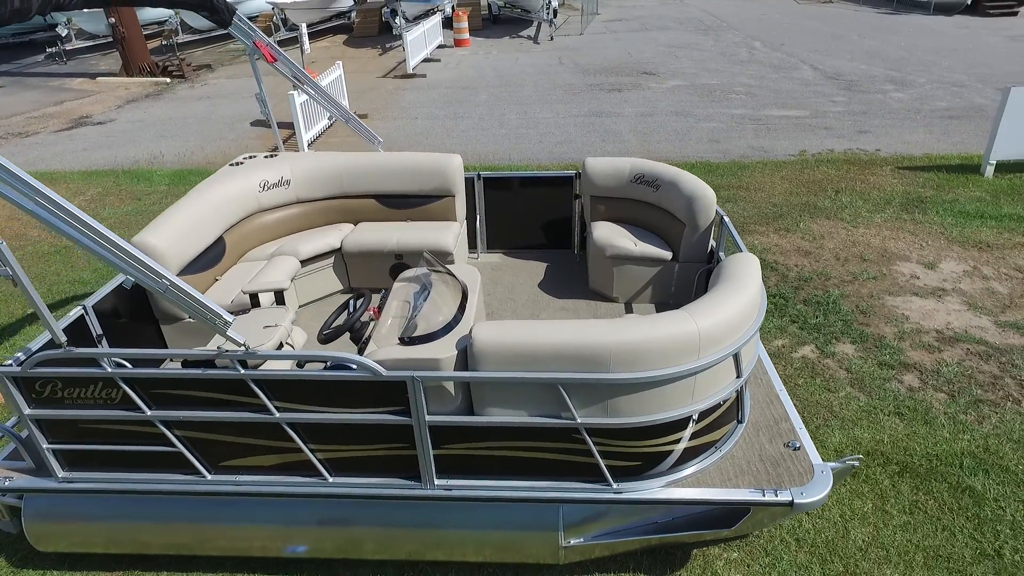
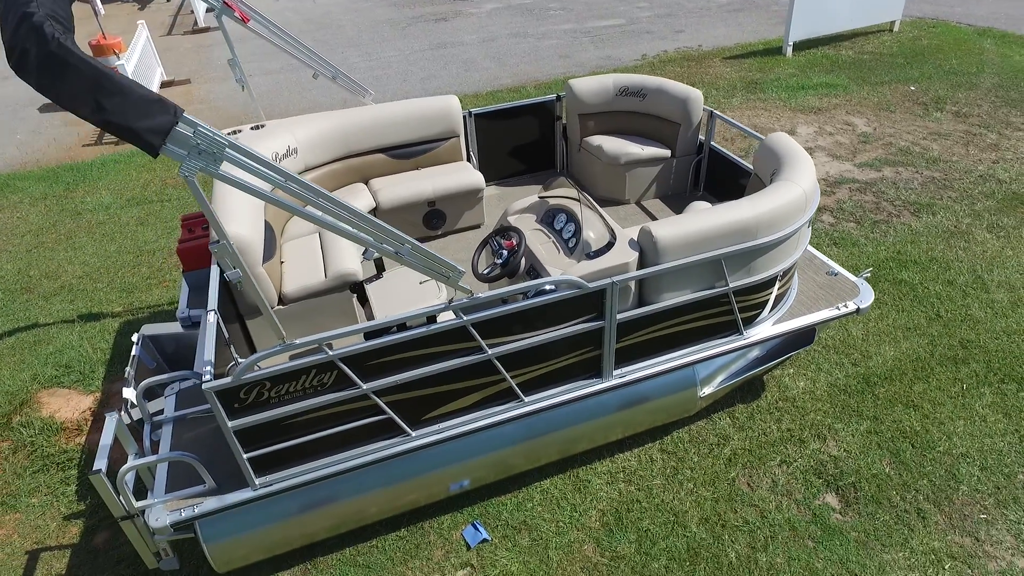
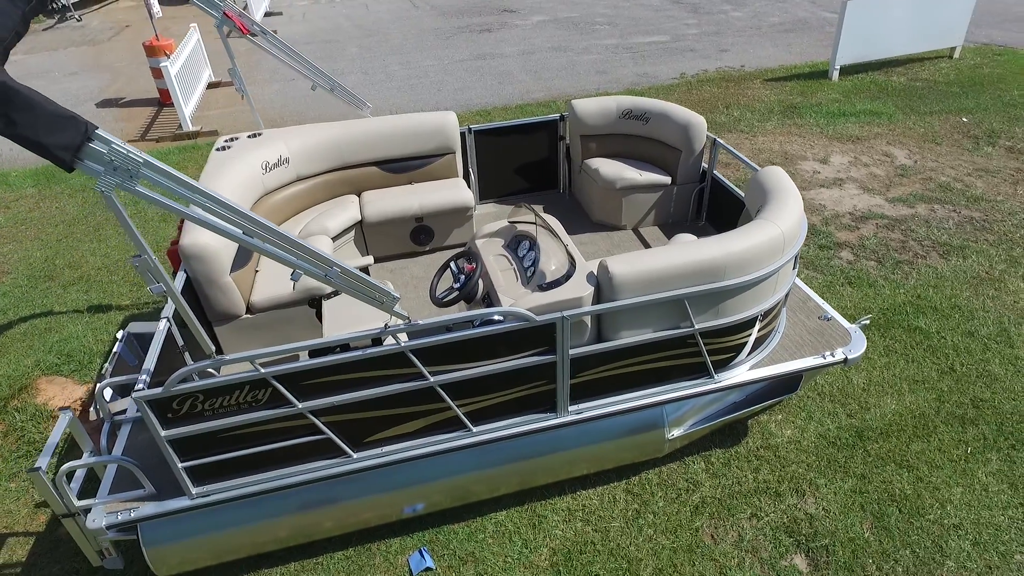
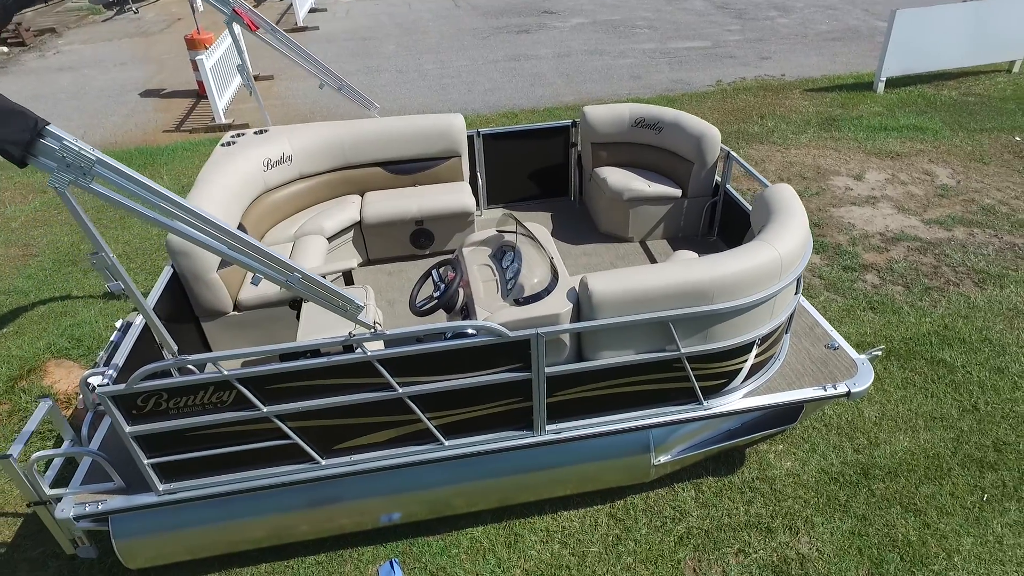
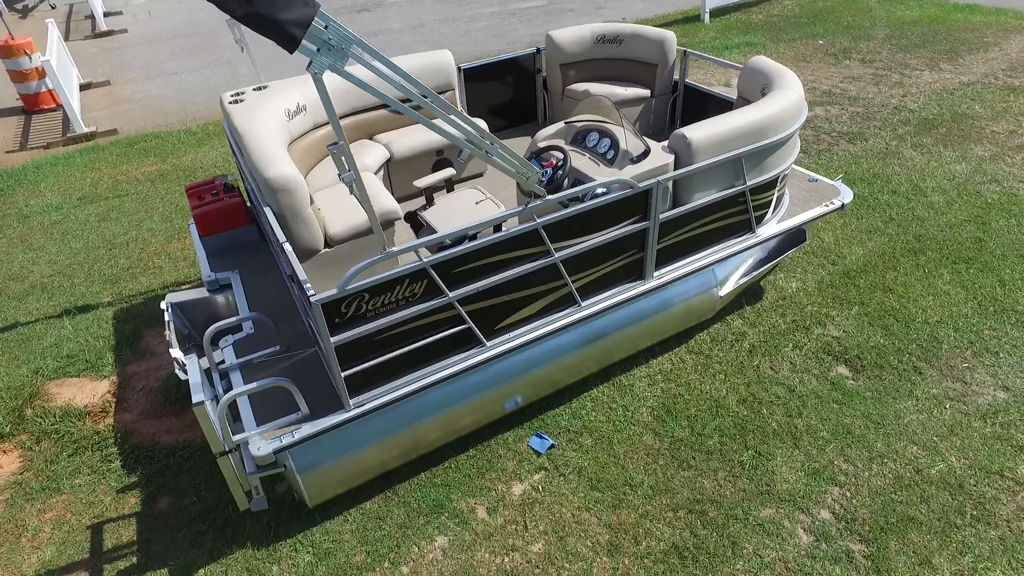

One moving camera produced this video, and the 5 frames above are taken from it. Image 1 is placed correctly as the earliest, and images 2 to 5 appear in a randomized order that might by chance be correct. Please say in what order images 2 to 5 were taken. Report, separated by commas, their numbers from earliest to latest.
4, 3, 2, 5
